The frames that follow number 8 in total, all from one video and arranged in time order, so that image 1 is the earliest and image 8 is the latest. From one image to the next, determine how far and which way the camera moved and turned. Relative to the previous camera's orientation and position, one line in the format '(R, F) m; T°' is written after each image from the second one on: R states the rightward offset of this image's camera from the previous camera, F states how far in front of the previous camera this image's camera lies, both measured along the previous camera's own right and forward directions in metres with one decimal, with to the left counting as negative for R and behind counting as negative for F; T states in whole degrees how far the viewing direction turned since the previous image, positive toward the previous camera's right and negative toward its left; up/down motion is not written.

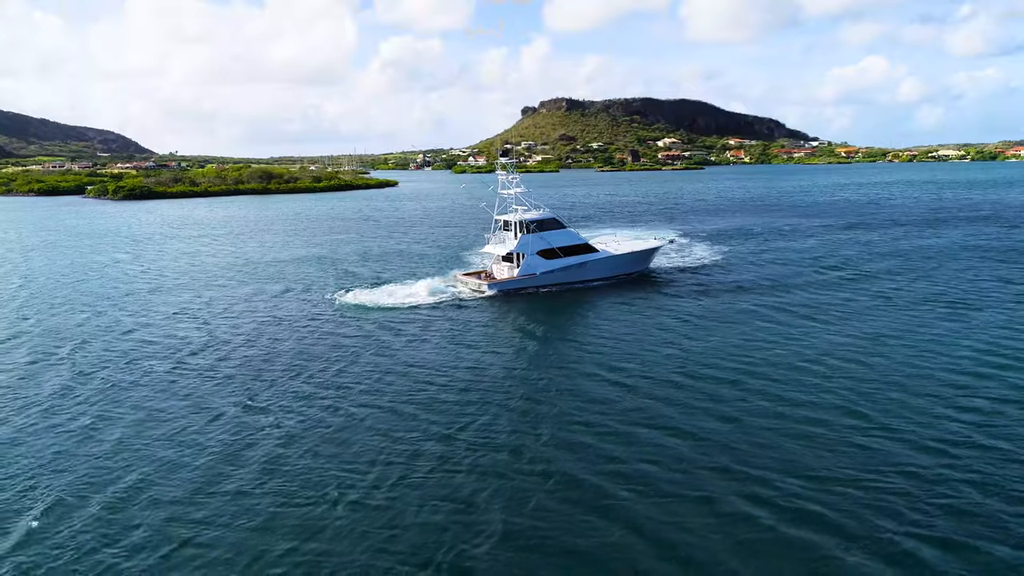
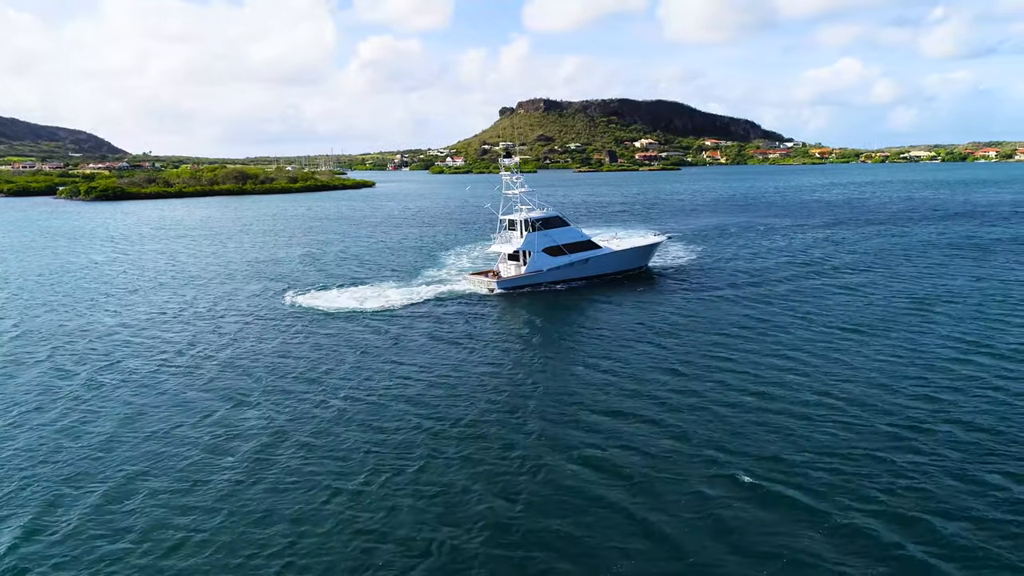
(-2.7, -0.7) m; +2°
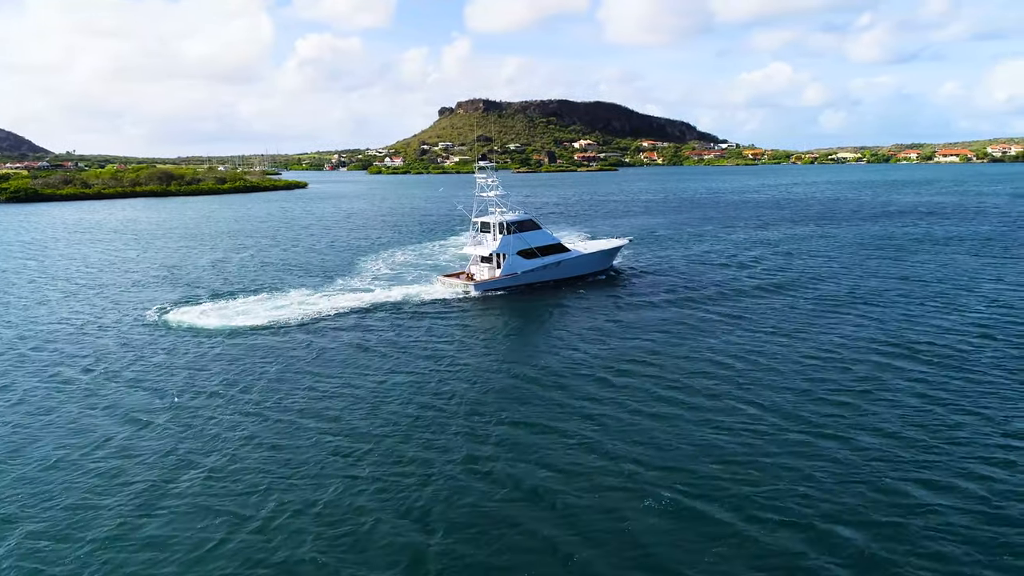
(+0.5, +1.7) m; +4°
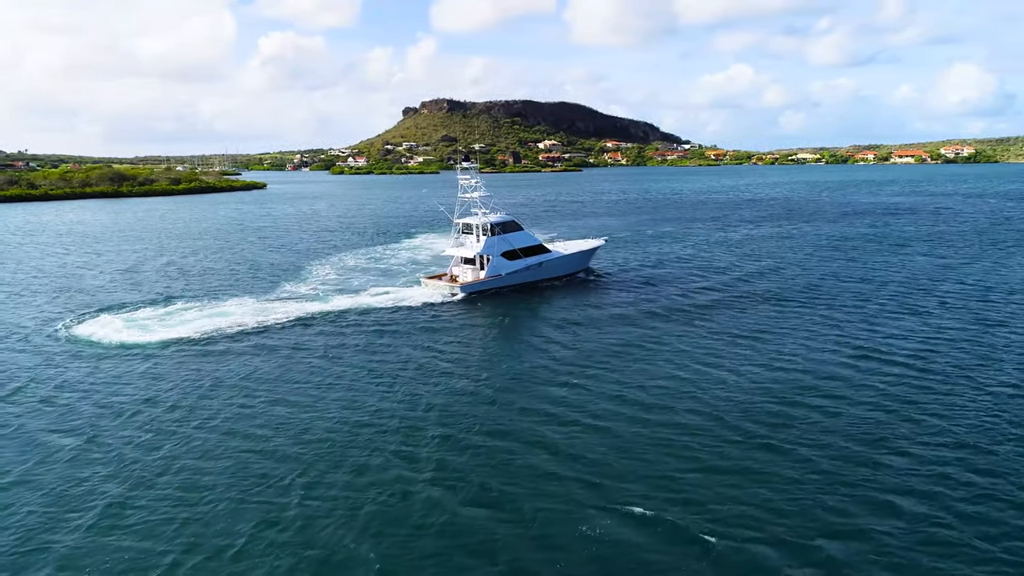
(+0.3, +1.3) m; +3°
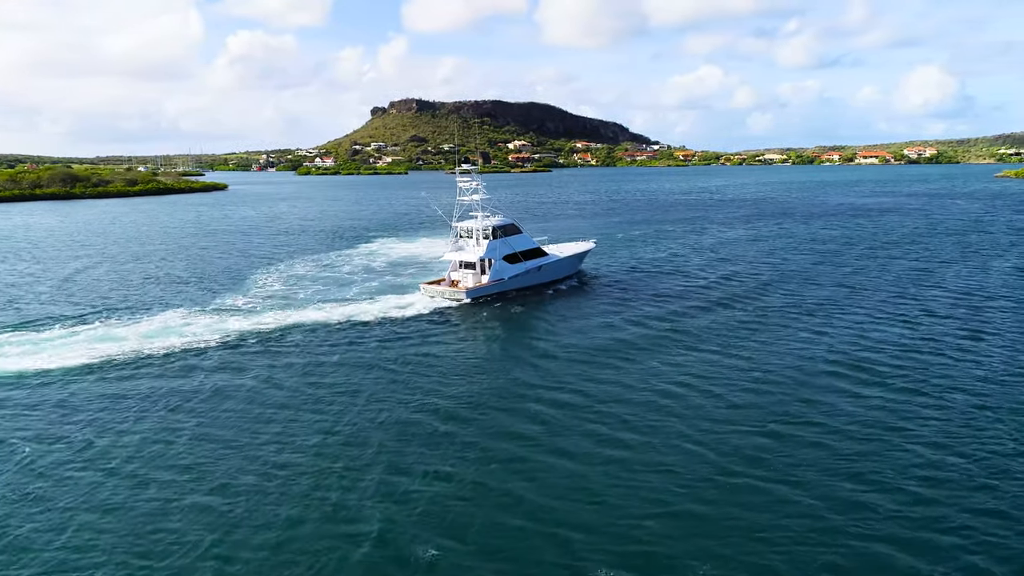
(+0.2, +2.6) m; +2°
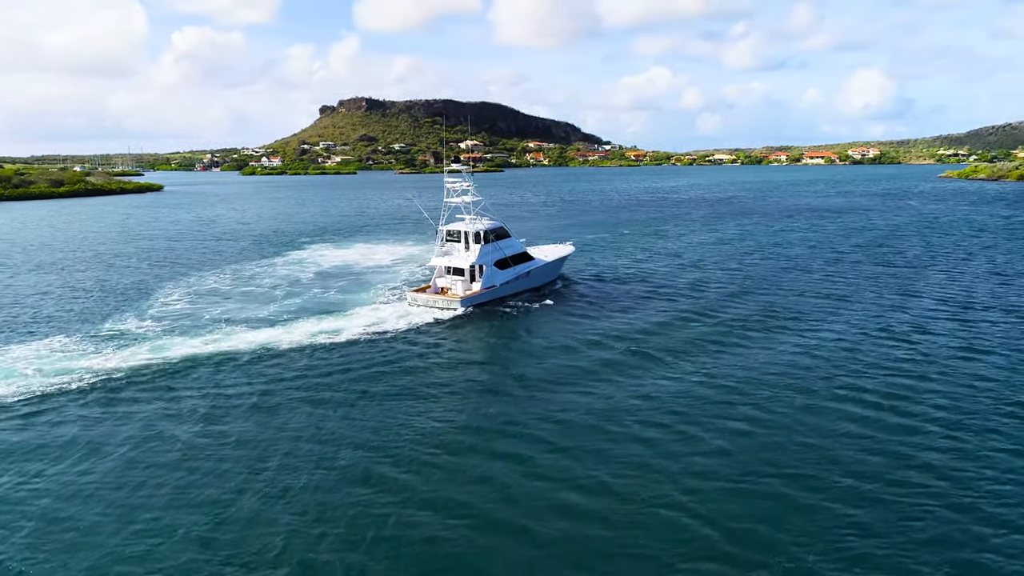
(-0.1, +4.5) m; +3°
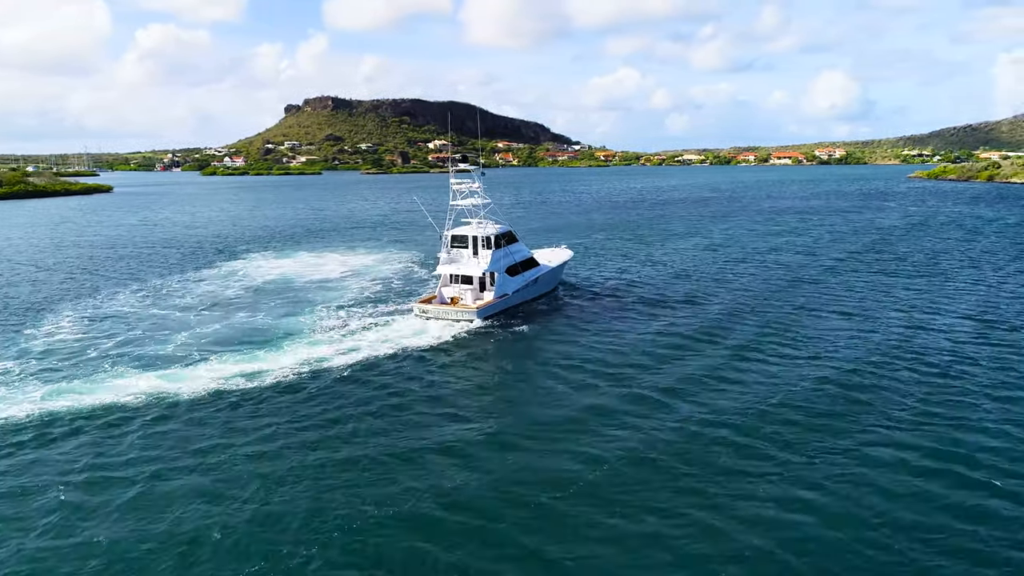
(-0.4, +5.7) m; +2°
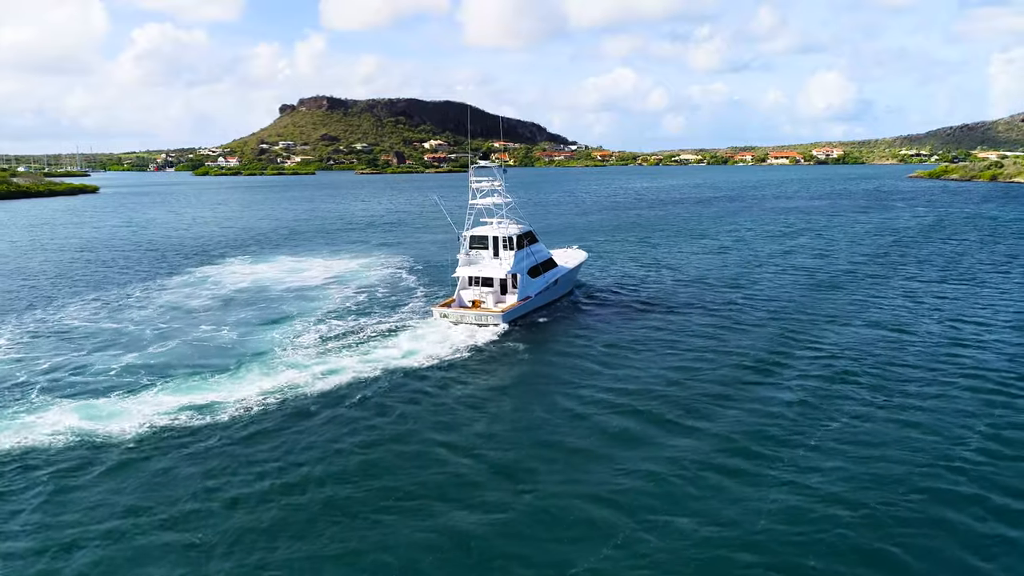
(-0.5, +3.5) m; 0°
